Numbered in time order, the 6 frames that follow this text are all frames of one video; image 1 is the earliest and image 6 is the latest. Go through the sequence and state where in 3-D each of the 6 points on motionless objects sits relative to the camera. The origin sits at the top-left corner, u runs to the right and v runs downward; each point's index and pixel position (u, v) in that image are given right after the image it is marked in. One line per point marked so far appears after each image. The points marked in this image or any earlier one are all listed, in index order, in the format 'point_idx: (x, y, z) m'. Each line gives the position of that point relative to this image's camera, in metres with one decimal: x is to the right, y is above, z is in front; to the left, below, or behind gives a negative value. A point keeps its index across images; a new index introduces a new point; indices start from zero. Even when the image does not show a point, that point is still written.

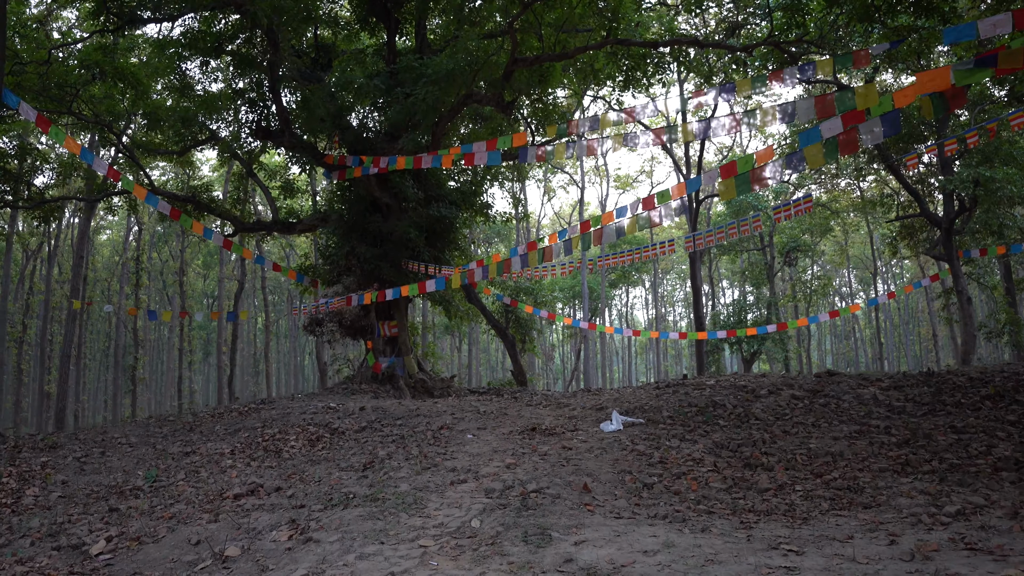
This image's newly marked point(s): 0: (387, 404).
0: (-1.6, -1.5, +8.3) m
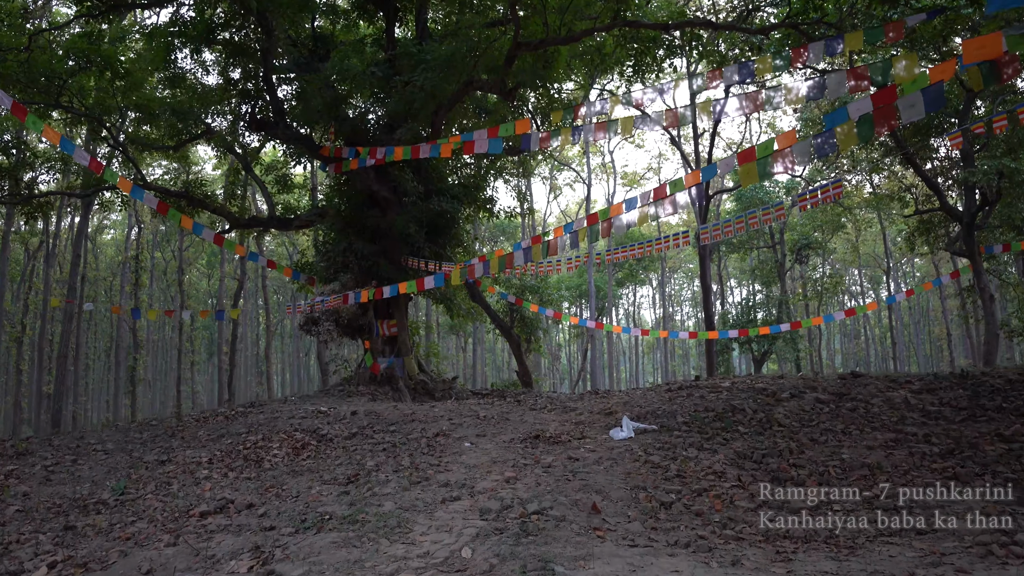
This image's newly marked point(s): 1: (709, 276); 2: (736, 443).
0: (-1.6, -1.5, +7.9) m
1: (+4.7, +0.3, +15.3) m
2: (+1.8, -1.3, +5.4) m
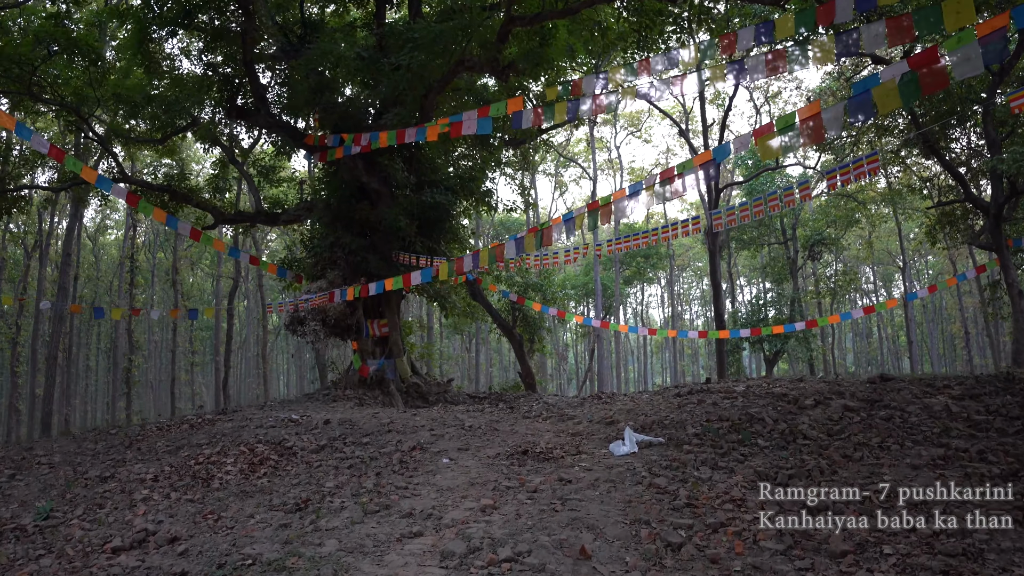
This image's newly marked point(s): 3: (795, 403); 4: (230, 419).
0: (-1.7, -1.4, +7.2) m
1: (+4.7, +0.4, +14.5) m
2: (+1.7, -1.2, +4.6) m
3: (+2.6, -1.1, +5.9) m
4: (-3.2, -1.5, +7.3) m
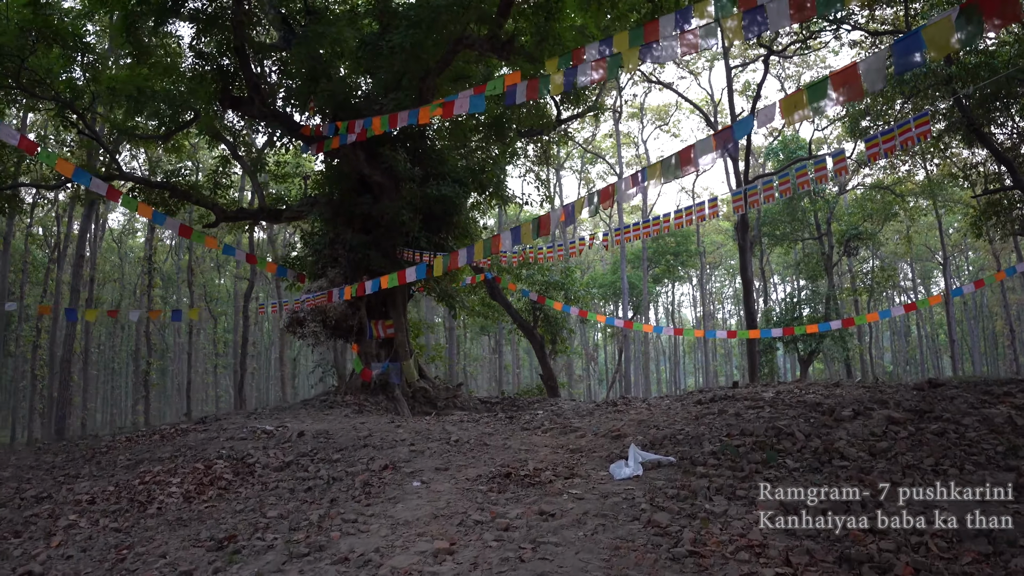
0: (-1.7, -1.4, +6.5) m
1: (+5.0, +0.4, +13.5) m
2: (+1.6, -1.2, +3.8) m
3: (+2.5, -1.0, +5.1) m
4: (-3.2, -1.5, +6.7) m
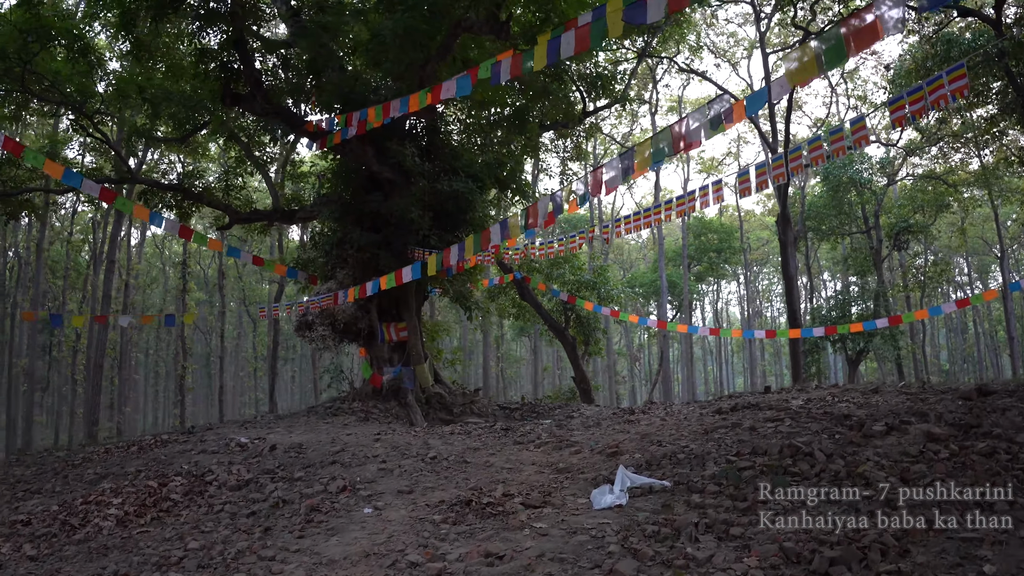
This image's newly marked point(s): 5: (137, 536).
0: (-1.7, -1.4, +6.1) m
1: (+5.4, +0.5, +12.6) m
2: (+1.3, -1.2, +3.2) m
3: (+2.4, -1.0, +4.4) m
4: (-3.2, -1.5, +6.4) m
5: (-2.1, -1.4, +3.7) m
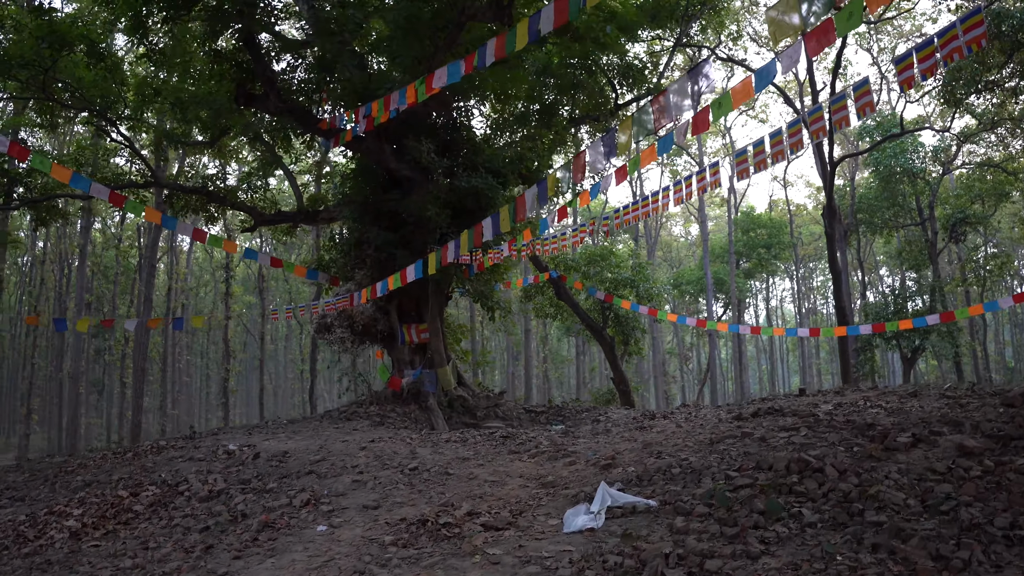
0: (-1.7, -1.4, +5.9) m
1: (+5.9, +0.5, +11.9) m
2: (+1.1, -1.1, +2.7) m
3: (+2.2, -0.9, +3.9) m
4: (-3.2, -1.5, +6.3) m
5: (-2.3, -1.4, +3.5) m
